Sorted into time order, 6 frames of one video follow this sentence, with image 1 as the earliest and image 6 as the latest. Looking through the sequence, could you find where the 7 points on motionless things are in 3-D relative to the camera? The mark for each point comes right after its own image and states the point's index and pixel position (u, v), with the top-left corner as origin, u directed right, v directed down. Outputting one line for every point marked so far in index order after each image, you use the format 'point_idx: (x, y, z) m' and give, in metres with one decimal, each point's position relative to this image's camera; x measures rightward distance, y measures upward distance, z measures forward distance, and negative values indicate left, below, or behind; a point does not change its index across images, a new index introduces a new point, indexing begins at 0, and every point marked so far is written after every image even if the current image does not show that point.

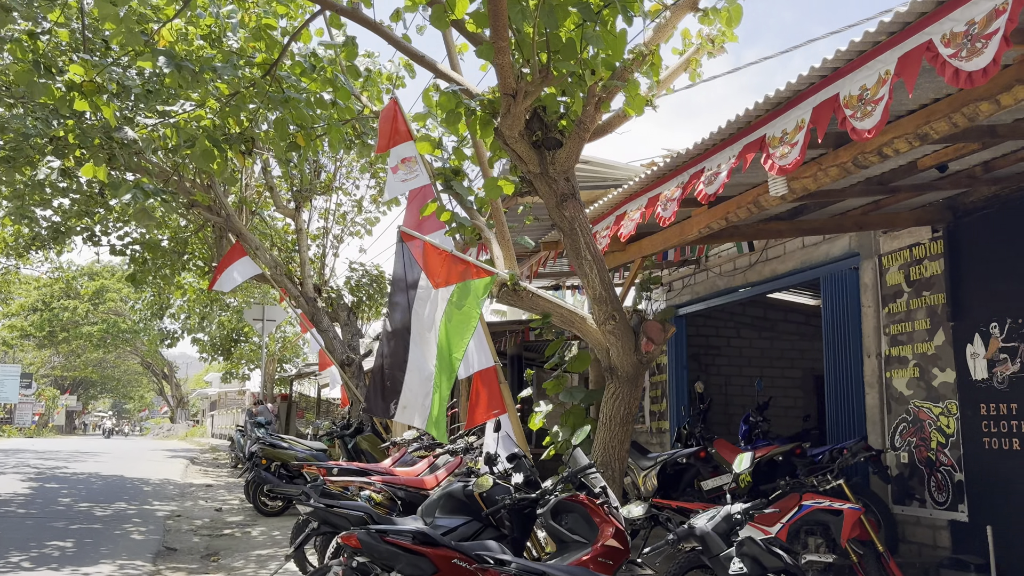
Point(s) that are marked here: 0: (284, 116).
0: (-1.5, +1.1, +5.3) m
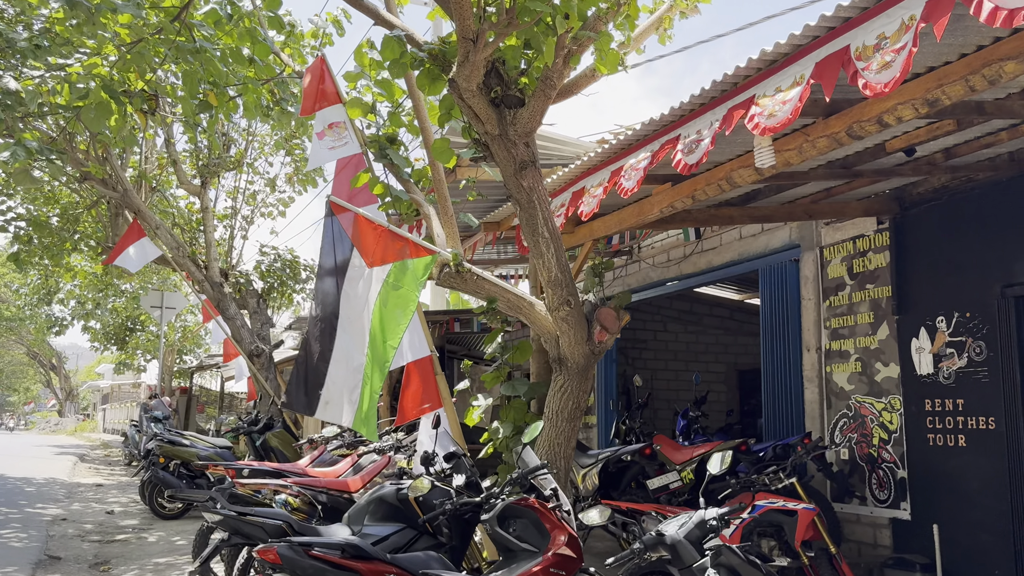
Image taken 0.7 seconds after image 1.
0: (-1.8, +1.2, +4.7) m
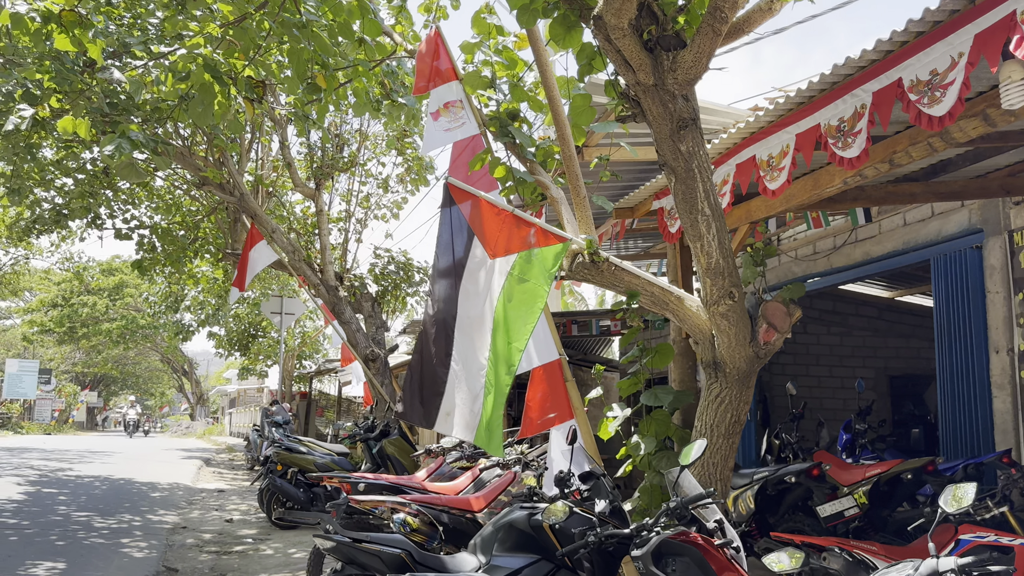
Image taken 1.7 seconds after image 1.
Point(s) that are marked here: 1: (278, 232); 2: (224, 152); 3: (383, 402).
0: (-1.1, +1.2, +4.3) m
1: (-2.8, +0.7, +10.0) m
2: (-3.3, +1.6, +9.7) m
3: (-1.5, -1.3, +9.7) m
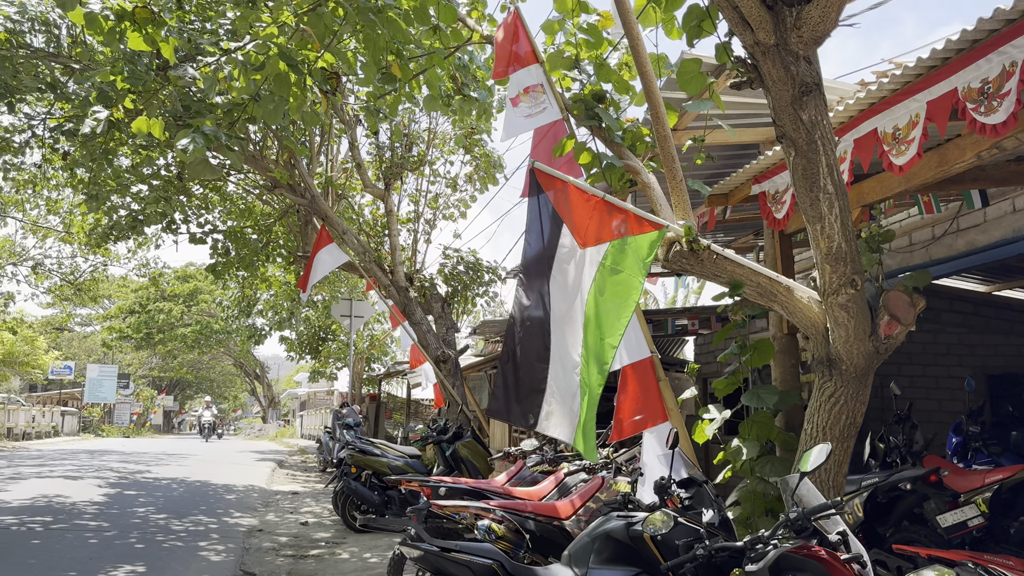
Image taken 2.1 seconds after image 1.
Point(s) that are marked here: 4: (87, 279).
0: (-0.7, +1.3, +4.1) m
1: (-2.0, +0.7, +10.0) m
2: (-2.5, +1.5, +9.7) m
3: (-0.7, -1.3, +9.6) m
4: (-10.1, +0.2, +19.8) m
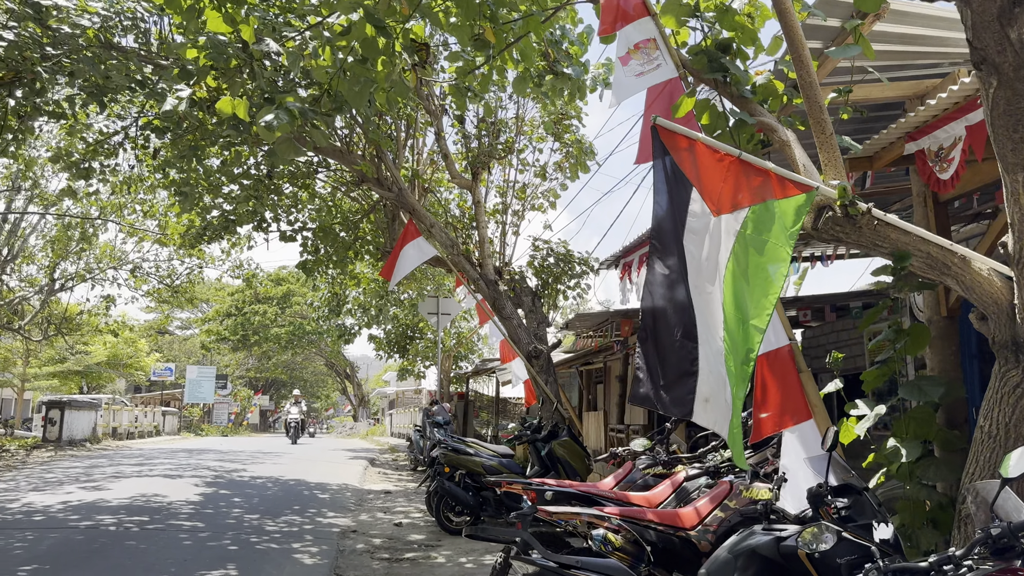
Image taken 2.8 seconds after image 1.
0: (-0.2, +1.3, +3.7) m
1: (-0.9, +0.7, +9.7) m
2: (-1.5, +1.6, +9.4) m
3: (+0.4, -1.2, +9.1) m
4: (-8.0, +0.2, +20.3) m
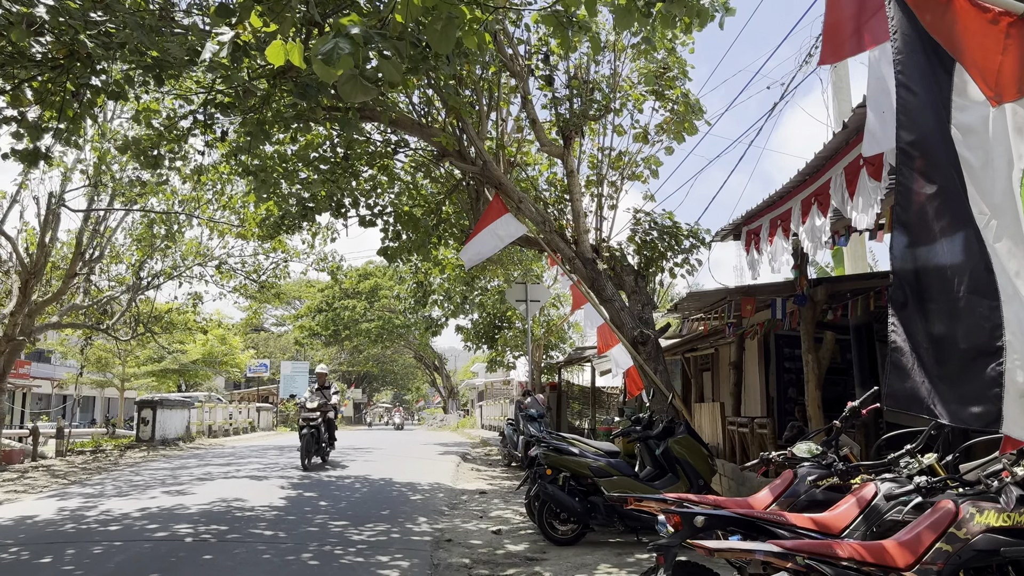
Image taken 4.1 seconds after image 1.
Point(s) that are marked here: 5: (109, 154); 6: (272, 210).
0: (+0.2, +1.5, +2.8) m
1: (+0.1, +0.9, +8.7) m
2: (-0.5, +1.8, +8.5) m
3: (+1.4, -1.0, +8.1) m
4: (-5.8, +0.3, +20.0) m
5: (-5.0, +1.7, +10.4) m
6: (-3.4, +1.1, +11.7) m
